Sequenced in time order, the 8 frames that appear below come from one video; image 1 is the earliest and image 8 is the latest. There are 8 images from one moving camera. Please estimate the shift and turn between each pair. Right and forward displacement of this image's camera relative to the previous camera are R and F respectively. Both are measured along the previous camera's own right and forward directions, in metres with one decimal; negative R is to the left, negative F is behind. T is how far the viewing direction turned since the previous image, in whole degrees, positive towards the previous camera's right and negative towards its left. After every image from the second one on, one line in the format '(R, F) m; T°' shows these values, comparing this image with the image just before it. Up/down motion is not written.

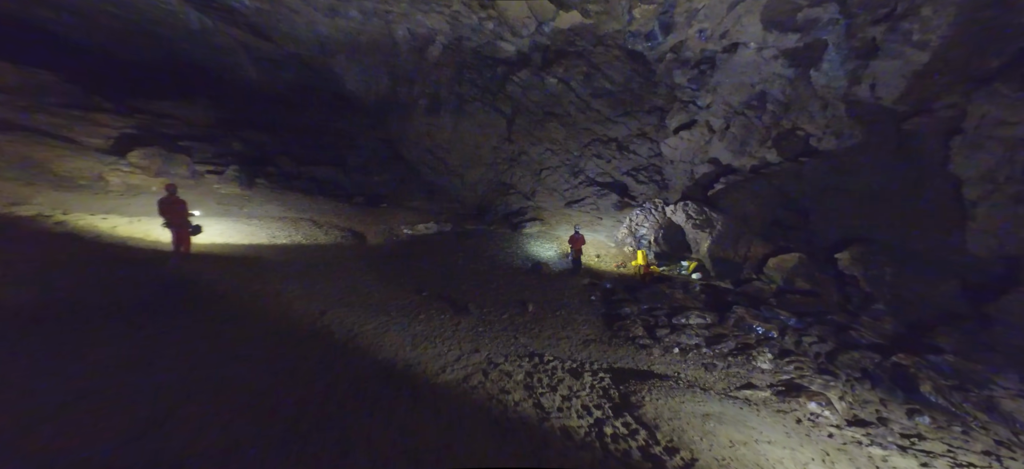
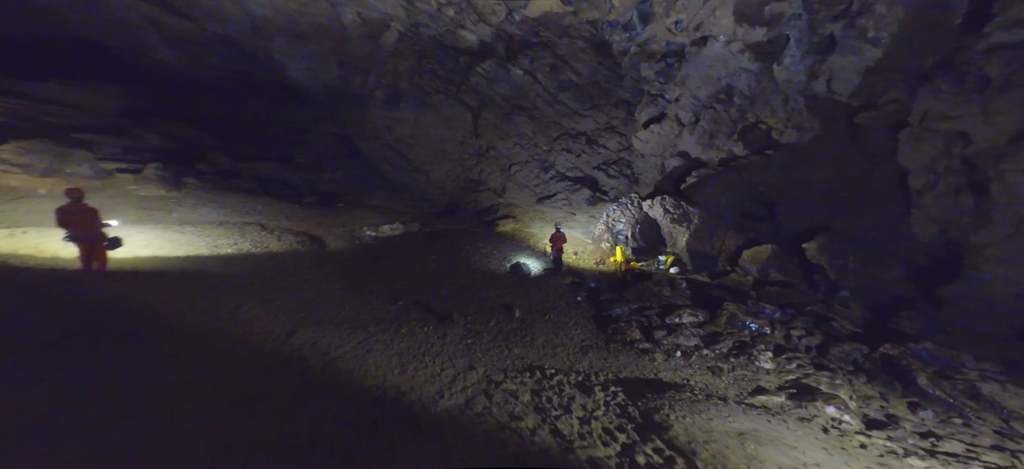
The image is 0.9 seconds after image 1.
(-0.4, +0.4) m; +6°
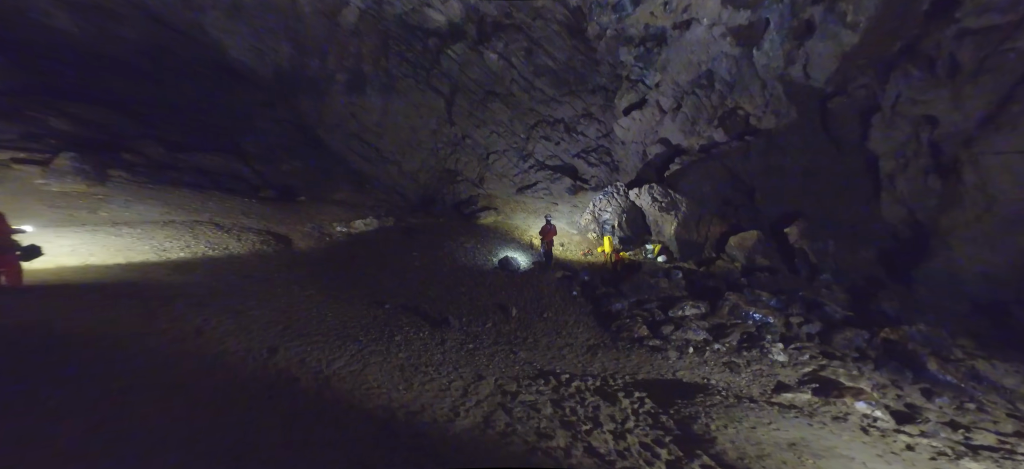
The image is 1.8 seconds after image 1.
(-0.4, +0.3) m; +5°
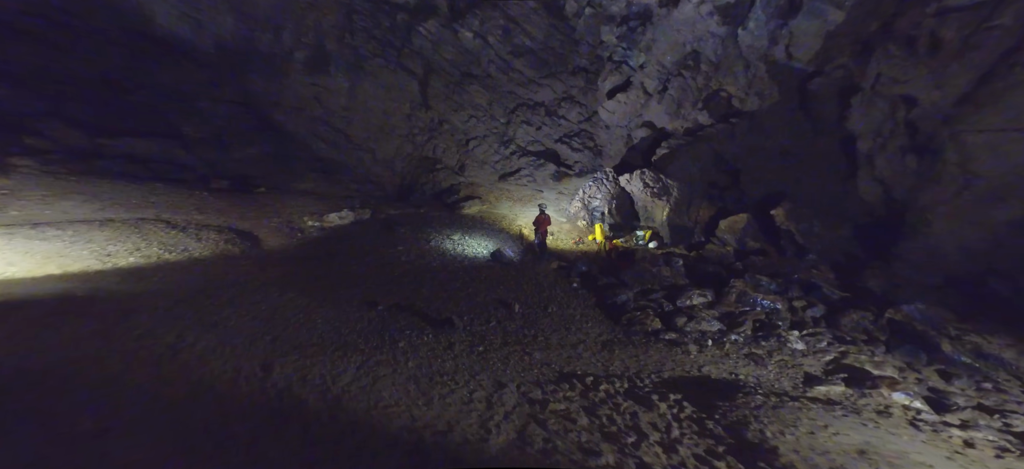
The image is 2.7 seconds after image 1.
(-0.5, +0.4) m; +4°
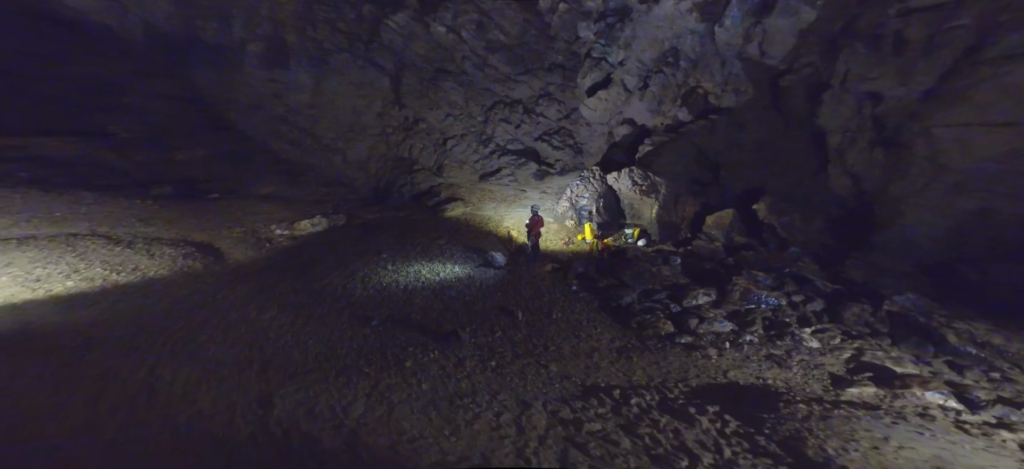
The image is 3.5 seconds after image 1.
(-0.5, +0.3) m; +5°
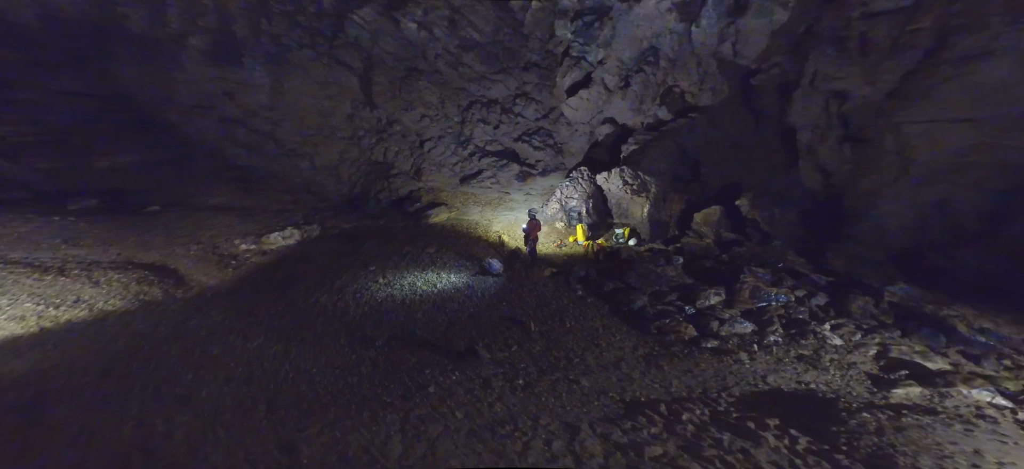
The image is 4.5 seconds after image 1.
(-0.6, +0.3) m; +6°
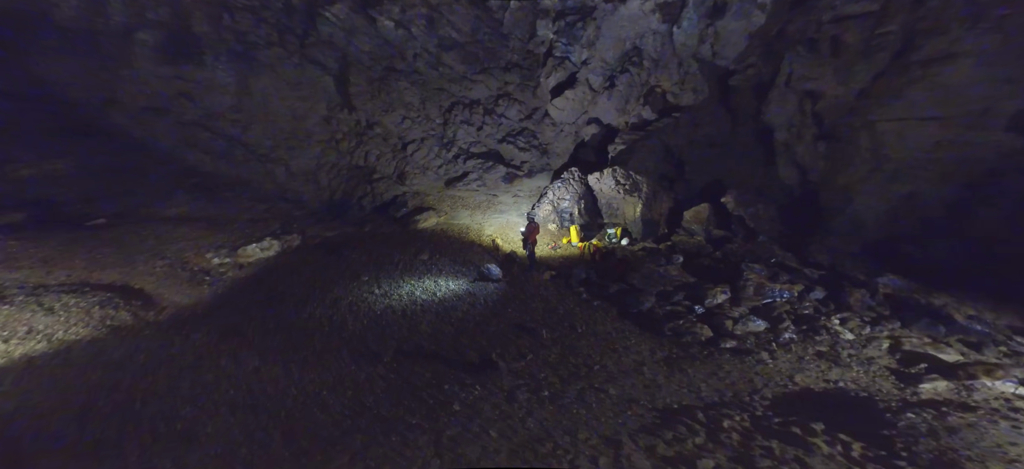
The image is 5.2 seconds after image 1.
(-0.5, +0.2) m; +4°
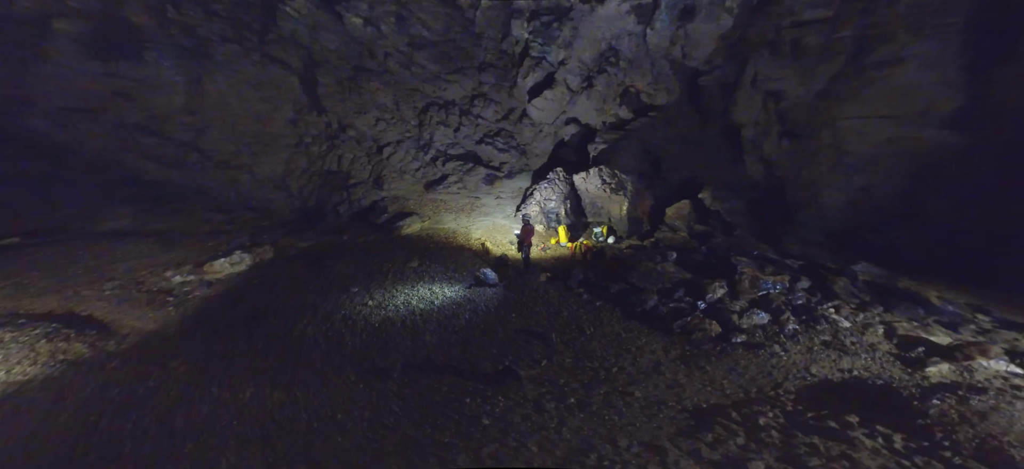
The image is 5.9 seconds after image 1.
(-0.6, +0.2) m; +5°
